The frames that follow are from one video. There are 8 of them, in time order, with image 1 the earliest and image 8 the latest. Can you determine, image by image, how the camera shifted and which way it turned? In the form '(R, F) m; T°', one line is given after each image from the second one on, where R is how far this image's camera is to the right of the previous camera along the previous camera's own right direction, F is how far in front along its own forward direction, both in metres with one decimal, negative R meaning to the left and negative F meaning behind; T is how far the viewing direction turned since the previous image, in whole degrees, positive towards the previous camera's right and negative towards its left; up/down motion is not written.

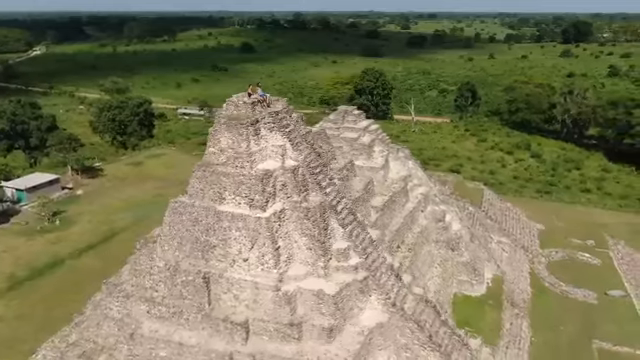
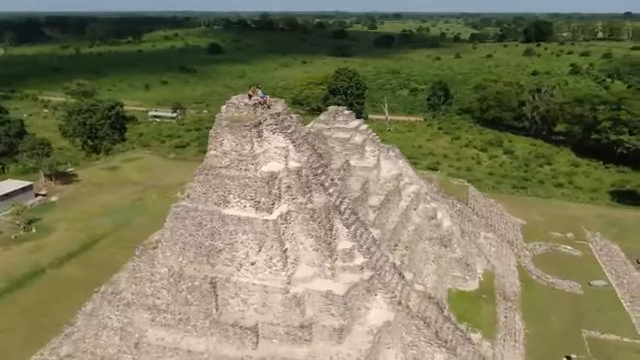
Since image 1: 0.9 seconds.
(-0.9, 0.0) m; +4°
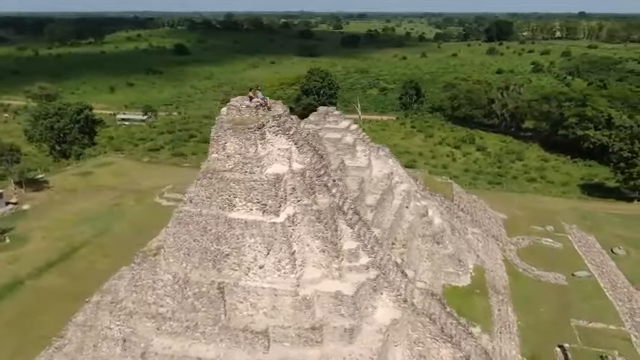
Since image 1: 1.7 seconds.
(-0.9, 0.0) m; +4°
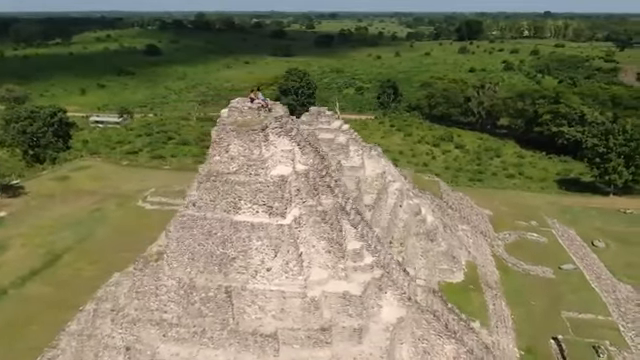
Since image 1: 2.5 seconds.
(-0.8, 0.0) m; +3°
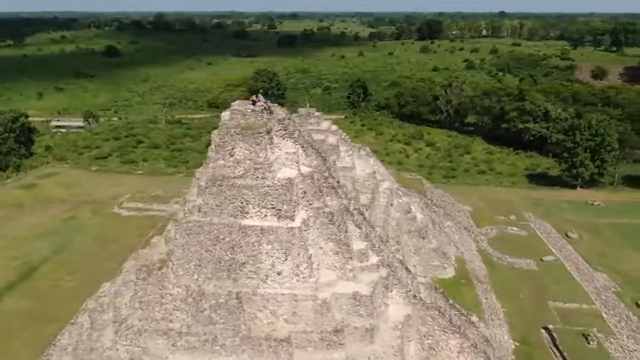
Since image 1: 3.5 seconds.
(-1.0, 0.0) m; +4°
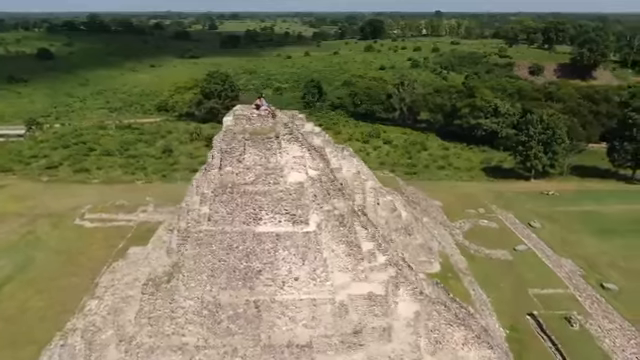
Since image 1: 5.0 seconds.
(-1.6, +0.1) m; +6°
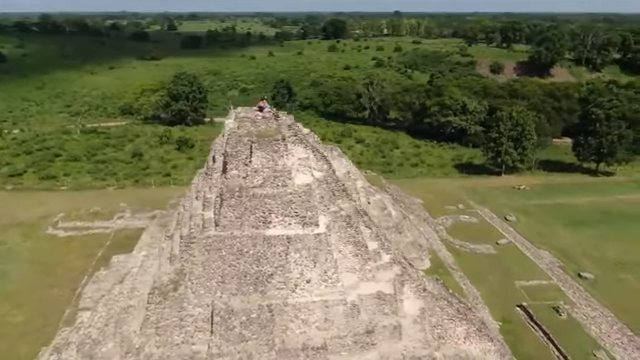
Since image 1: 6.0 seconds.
(-1.1, +0.1) m; +4°
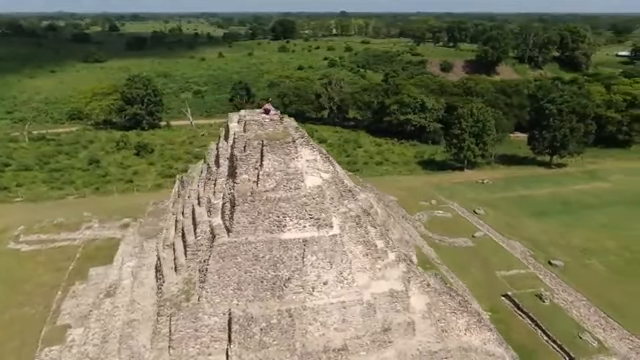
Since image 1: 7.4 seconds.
(-1.4, +0.1) m; +6°
